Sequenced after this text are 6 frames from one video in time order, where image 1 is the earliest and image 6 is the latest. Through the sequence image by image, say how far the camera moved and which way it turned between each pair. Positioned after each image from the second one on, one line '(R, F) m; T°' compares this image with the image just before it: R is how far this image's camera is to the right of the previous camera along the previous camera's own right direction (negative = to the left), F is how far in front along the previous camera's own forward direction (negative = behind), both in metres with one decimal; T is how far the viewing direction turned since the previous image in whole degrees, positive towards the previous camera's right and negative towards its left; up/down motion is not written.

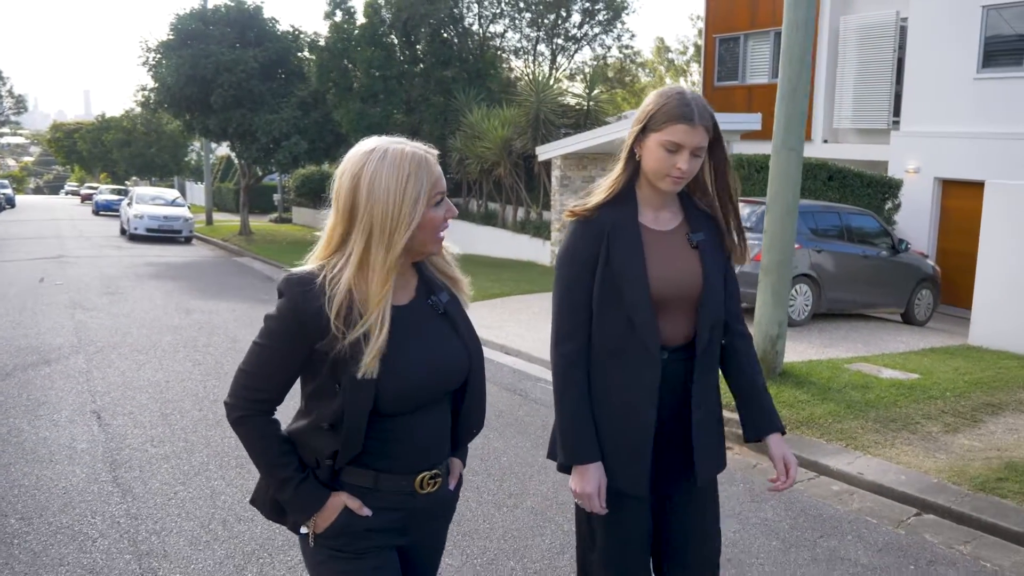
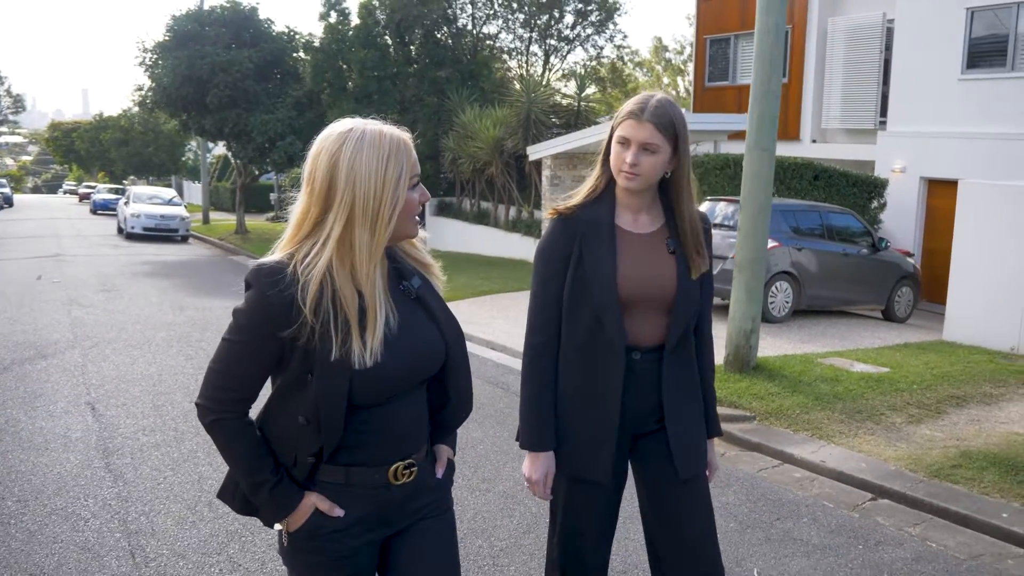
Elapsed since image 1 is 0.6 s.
(+0.2, -0.3) m; 0°
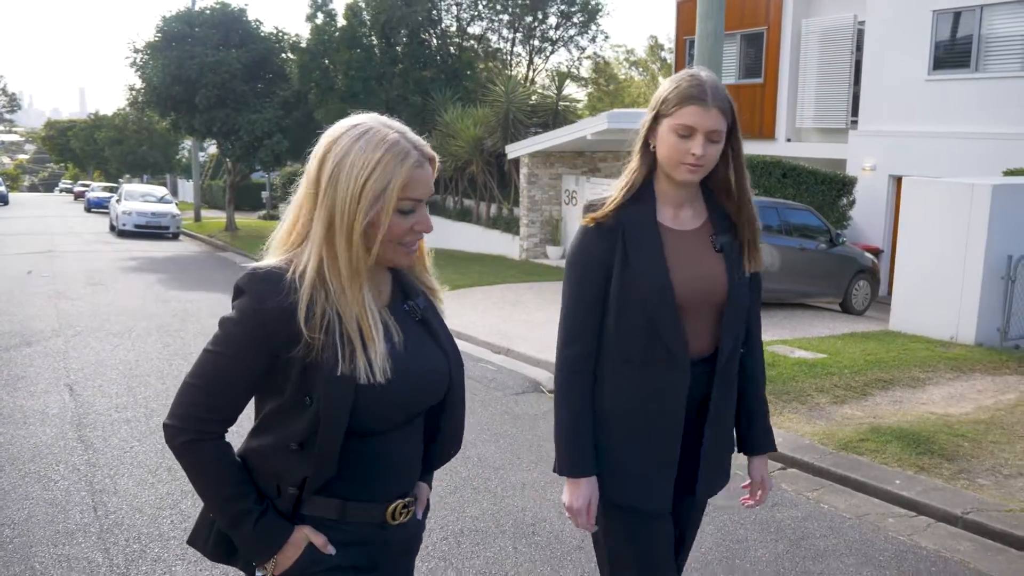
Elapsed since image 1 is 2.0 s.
(+0.5, -0.5) m; 0°
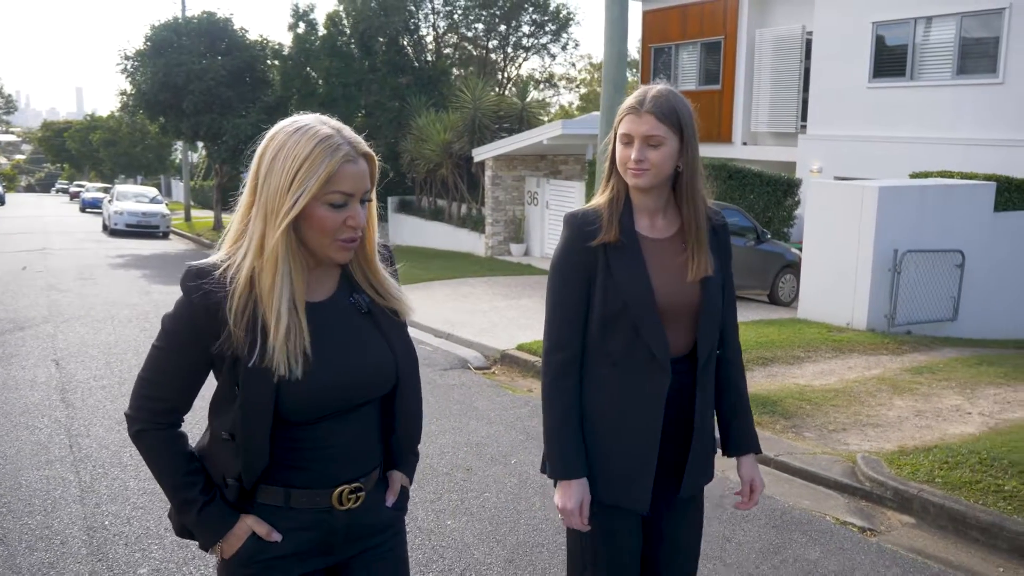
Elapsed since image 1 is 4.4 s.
(+0.9, -1.2) m; 0°
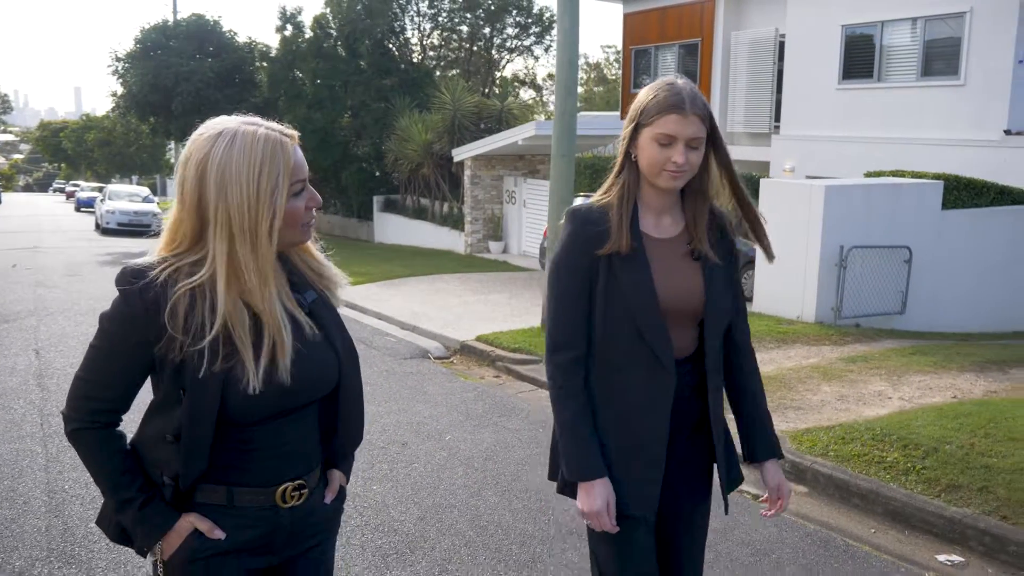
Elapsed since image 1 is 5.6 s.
(+0.6, -0.5) m; 0°
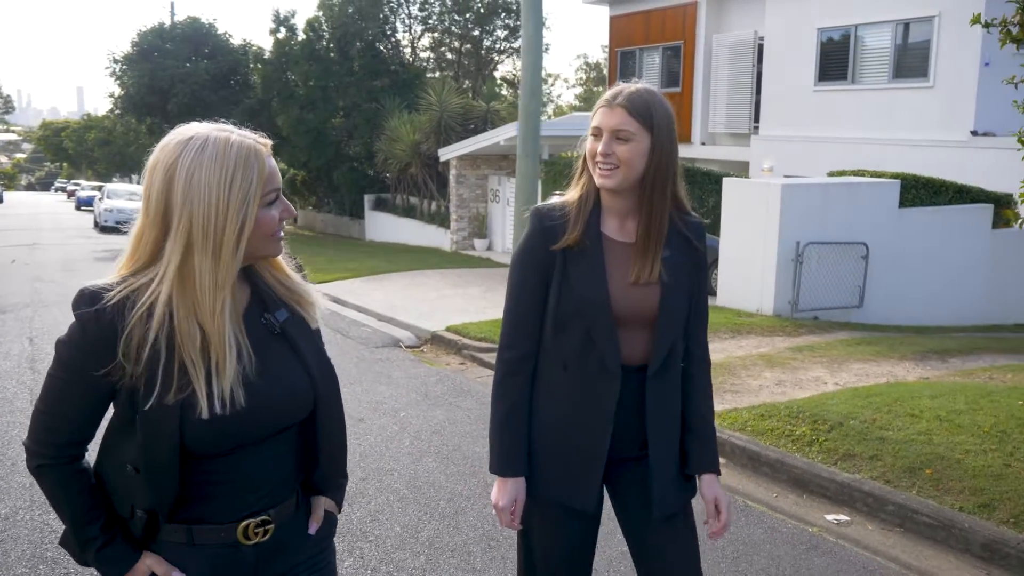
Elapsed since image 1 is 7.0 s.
(+0.5, -0.6) m; 0°
